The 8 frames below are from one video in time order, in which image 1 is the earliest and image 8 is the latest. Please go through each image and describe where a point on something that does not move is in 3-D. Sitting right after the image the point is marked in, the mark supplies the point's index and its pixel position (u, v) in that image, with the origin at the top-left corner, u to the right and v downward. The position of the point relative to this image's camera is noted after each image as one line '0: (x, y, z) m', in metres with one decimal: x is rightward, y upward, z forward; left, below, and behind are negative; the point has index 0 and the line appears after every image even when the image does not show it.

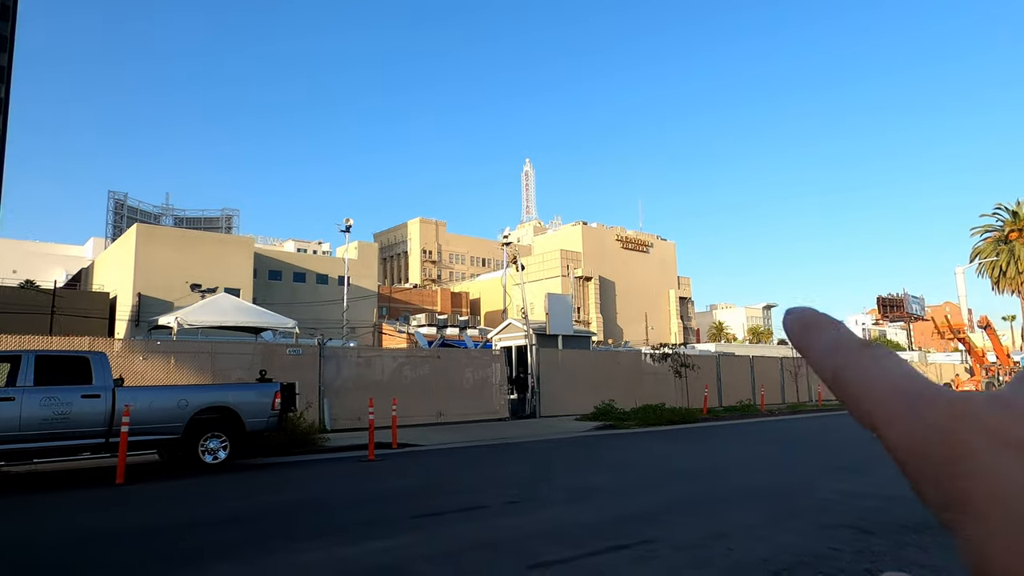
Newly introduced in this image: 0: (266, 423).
0: (-4.3, -2.4, +11.6) m
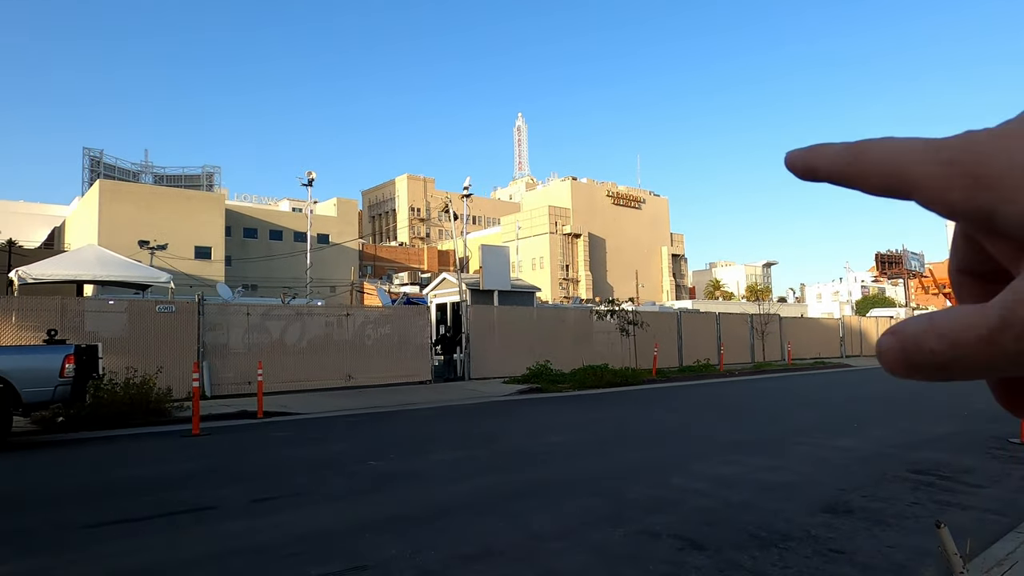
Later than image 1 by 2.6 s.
0: (-6.7, -1.5, +9.6) m
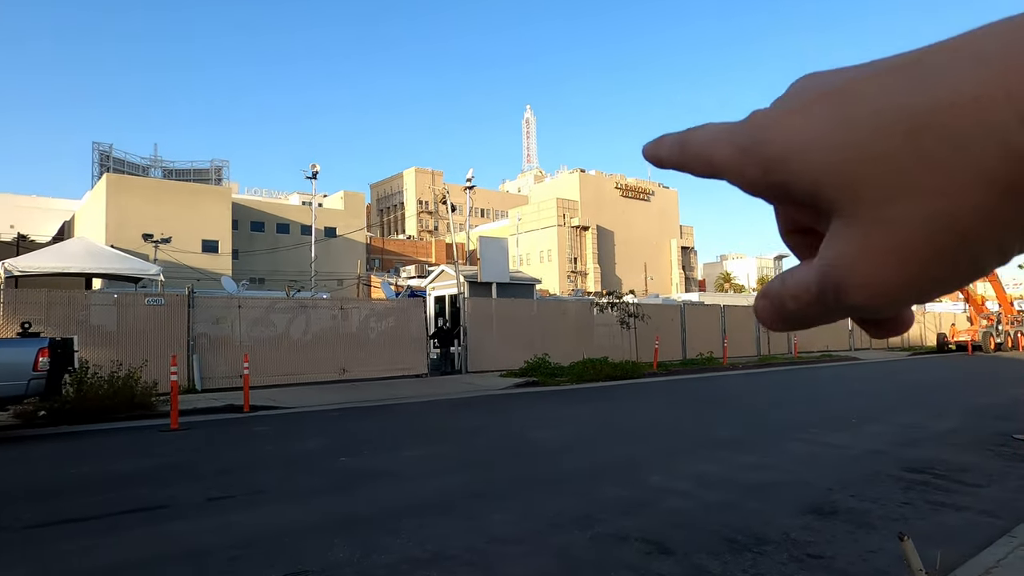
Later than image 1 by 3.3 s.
0: (-6.9, -1.4, +9.5) m
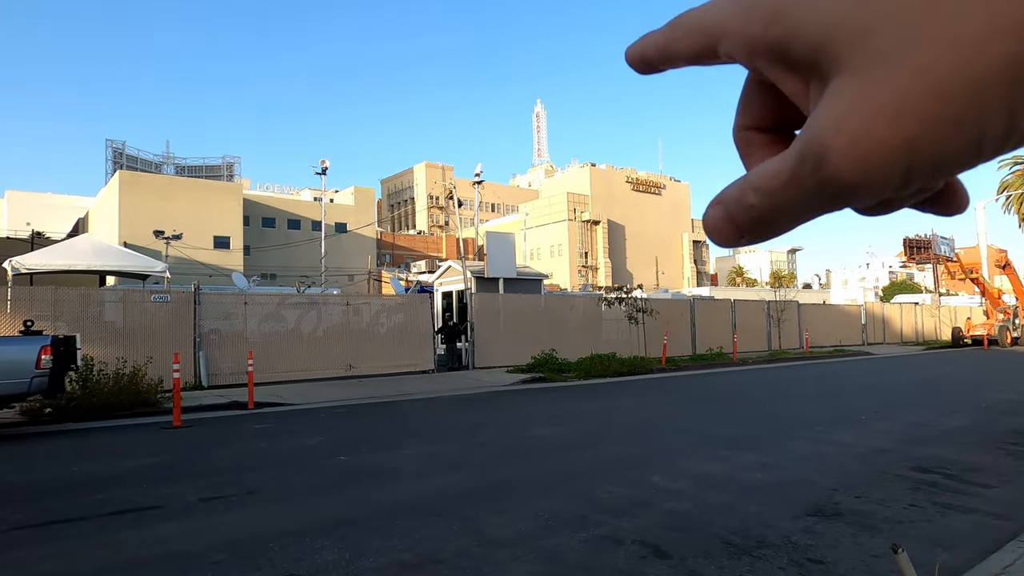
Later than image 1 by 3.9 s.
0: (-6.9, -1.4, +9.5) m
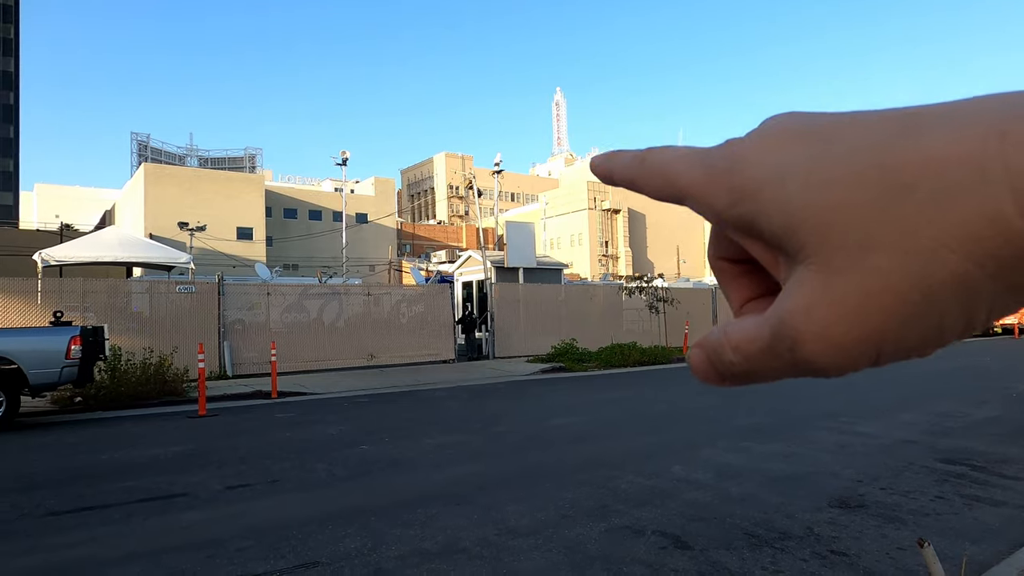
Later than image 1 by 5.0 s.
0: (-6.6, -1.3, +9.7) m
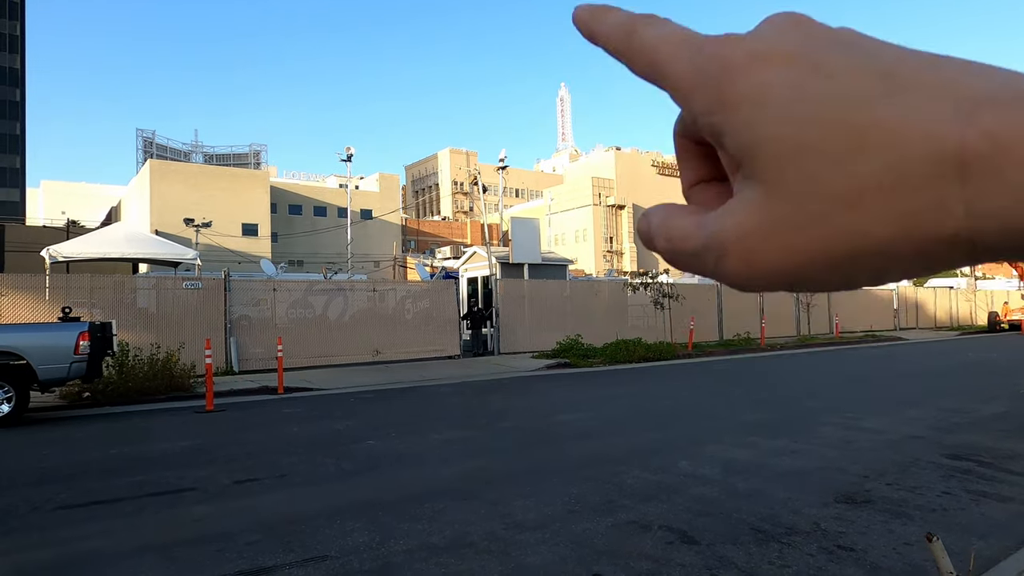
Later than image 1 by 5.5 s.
0: (-6.5, -1.2, +9.8) m
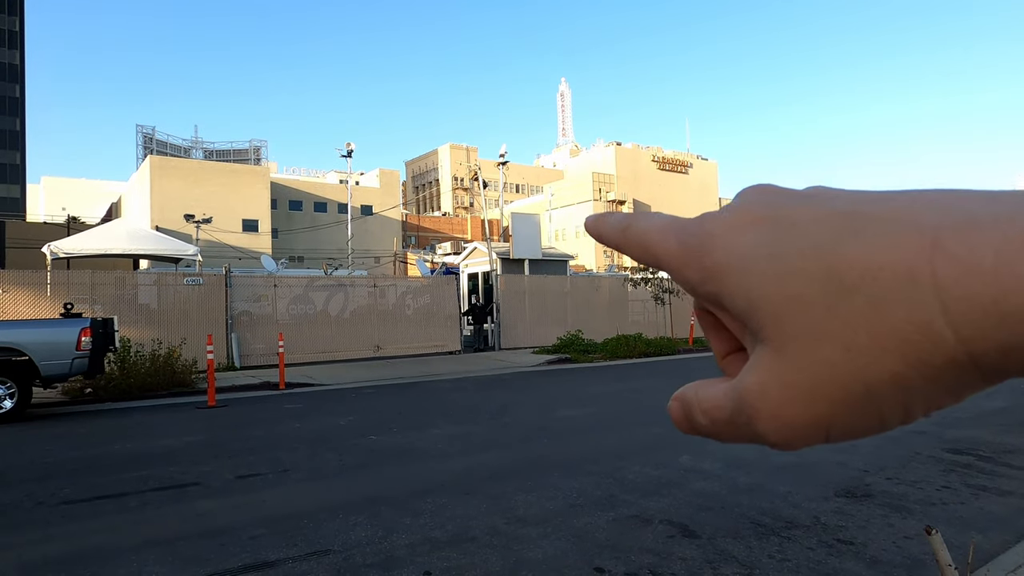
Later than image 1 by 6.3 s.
0: (-6.5, -1.2, +9.8) m
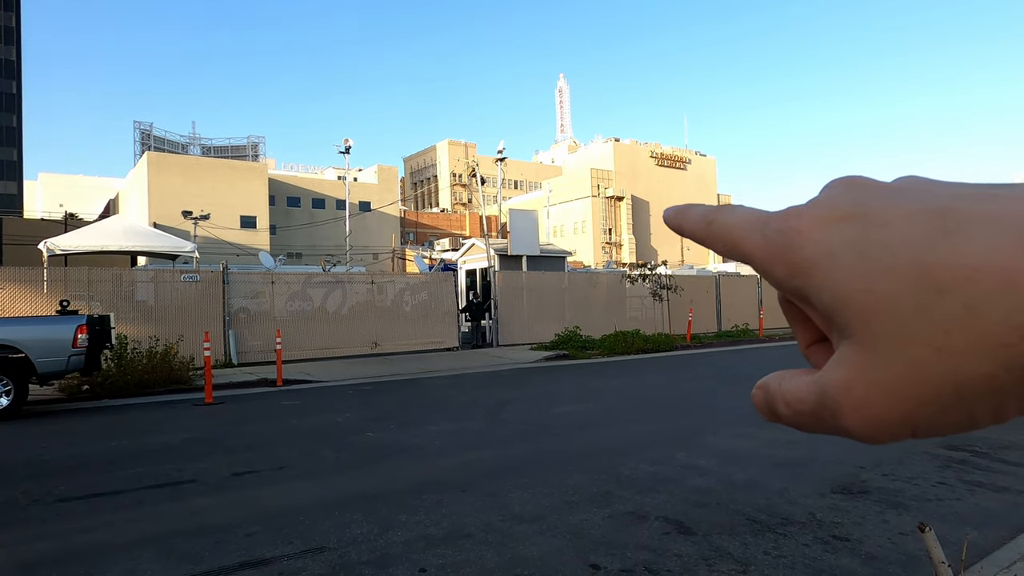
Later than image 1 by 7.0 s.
0: (-6.6, -1.1, +9.8) m
